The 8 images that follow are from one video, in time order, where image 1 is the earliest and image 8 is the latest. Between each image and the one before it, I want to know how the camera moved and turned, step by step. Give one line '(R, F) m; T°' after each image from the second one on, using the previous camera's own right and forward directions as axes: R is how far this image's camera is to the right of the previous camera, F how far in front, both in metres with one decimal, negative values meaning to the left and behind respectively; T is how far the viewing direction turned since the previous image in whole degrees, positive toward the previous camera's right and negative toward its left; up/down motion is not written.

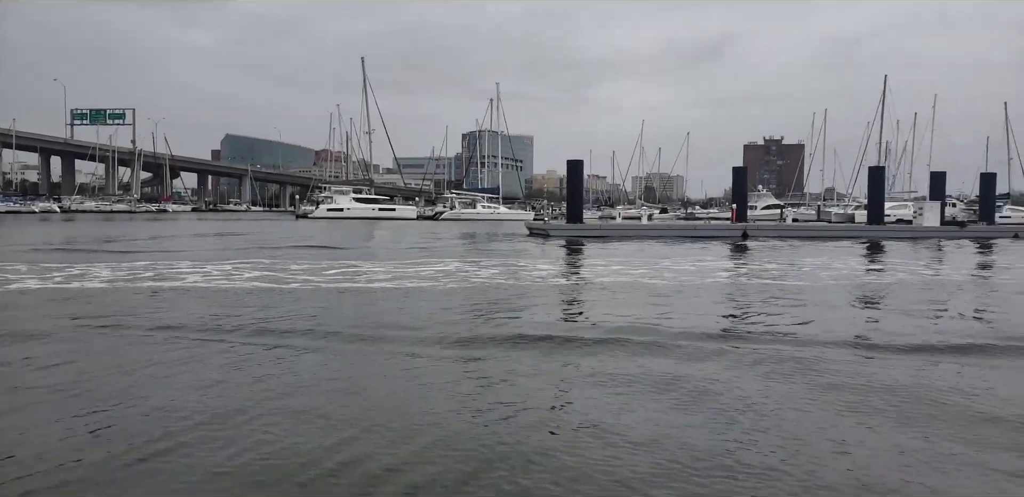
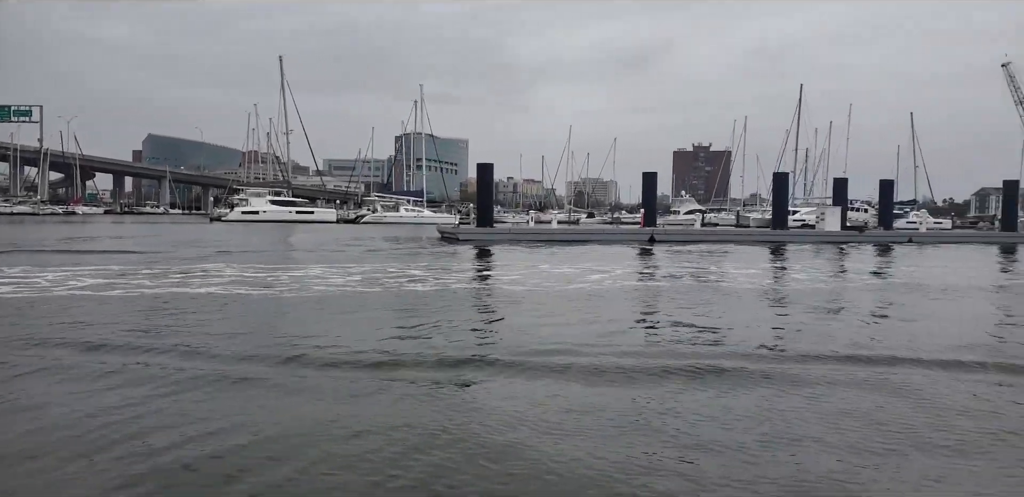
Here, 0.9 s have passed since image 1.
(+1.2, +0.4) m; +4°
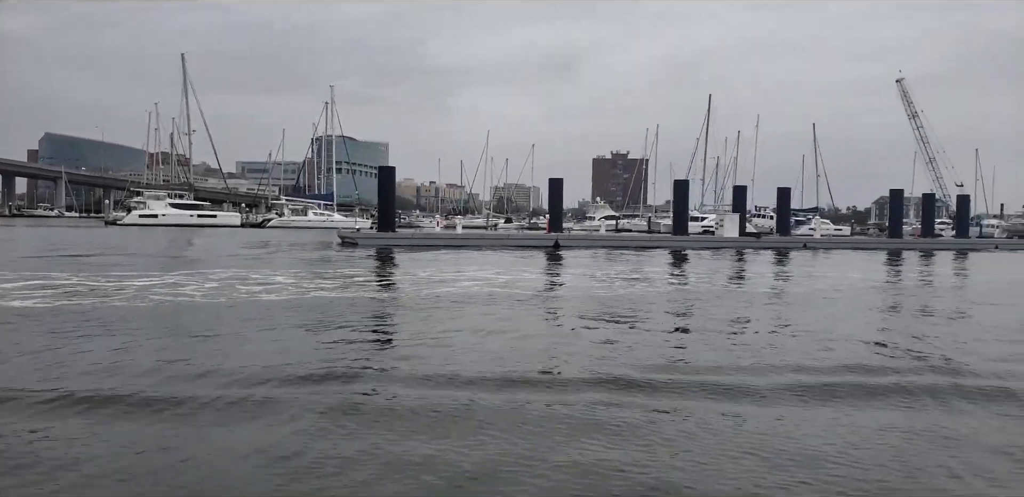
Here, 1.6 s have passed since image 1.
(+0.8, +0.4) m; +6°
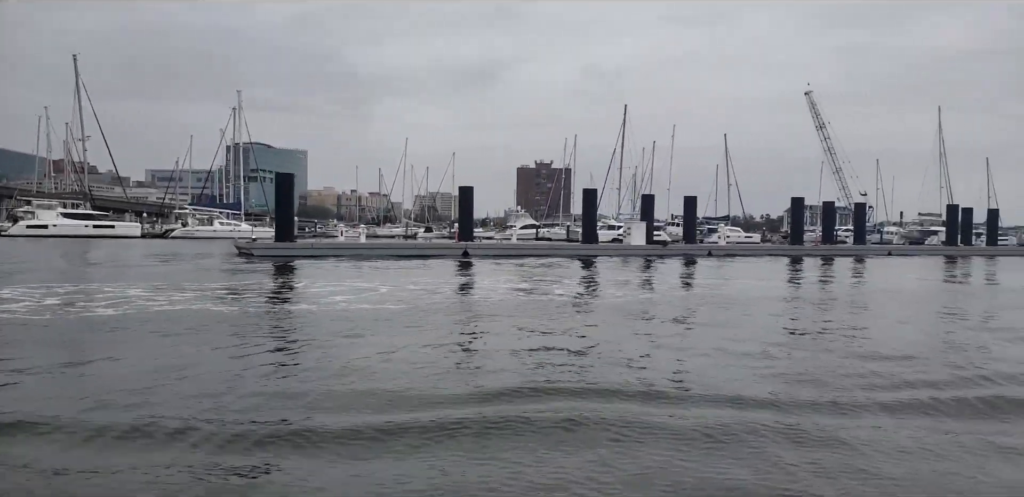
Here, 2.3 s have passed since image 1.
(+0.8, +0.4) m; +5°
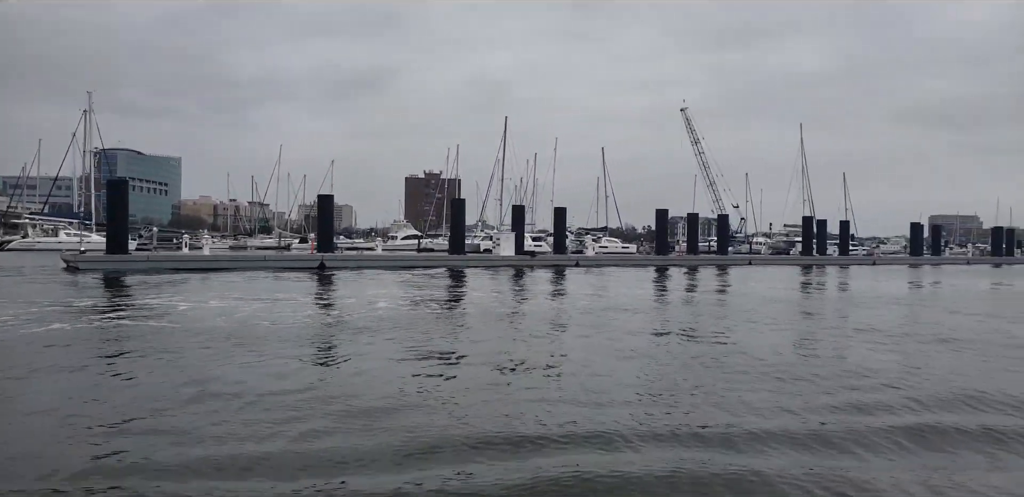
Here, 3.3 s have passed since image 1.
(+1.1, +0.8) m; +8°
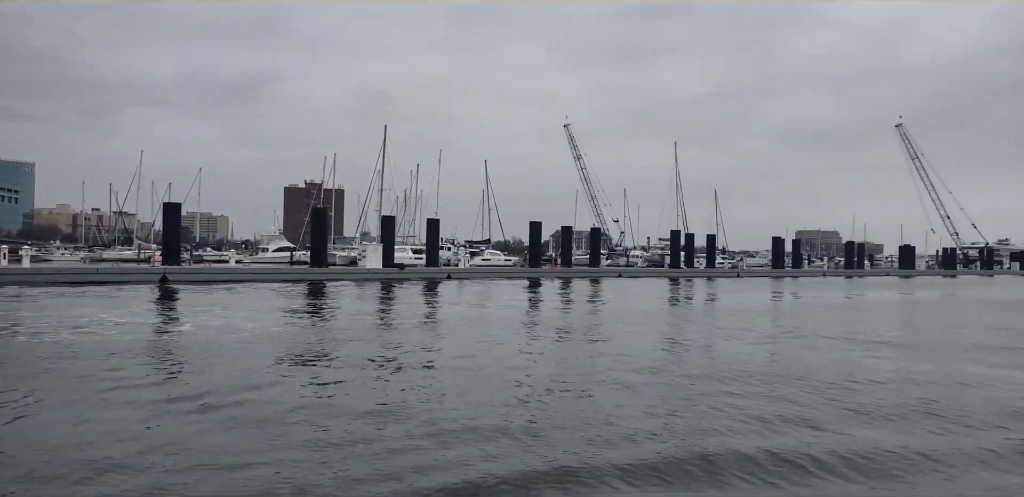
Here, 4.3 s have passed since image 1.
(+0.8, +0.9) m; +8°
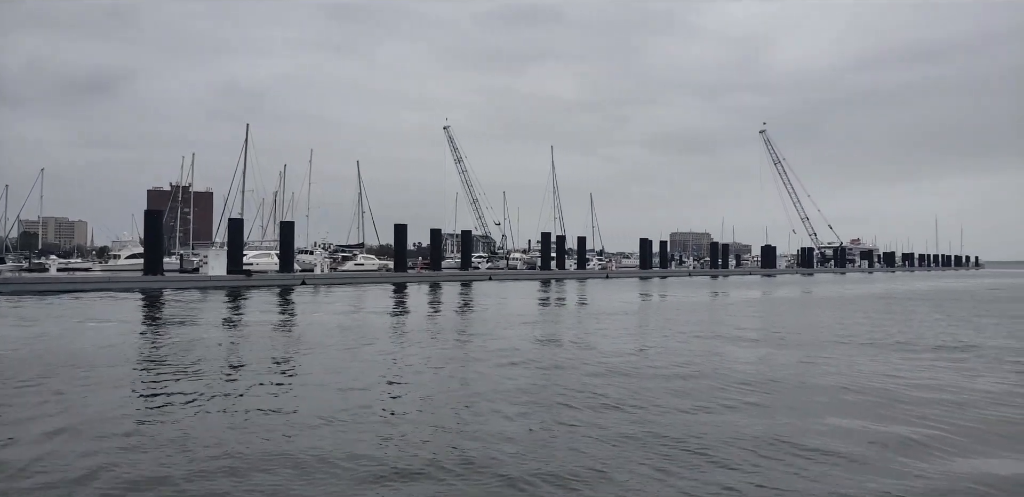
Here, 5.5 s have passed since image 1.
(+0.9, +1.1) m; +9°
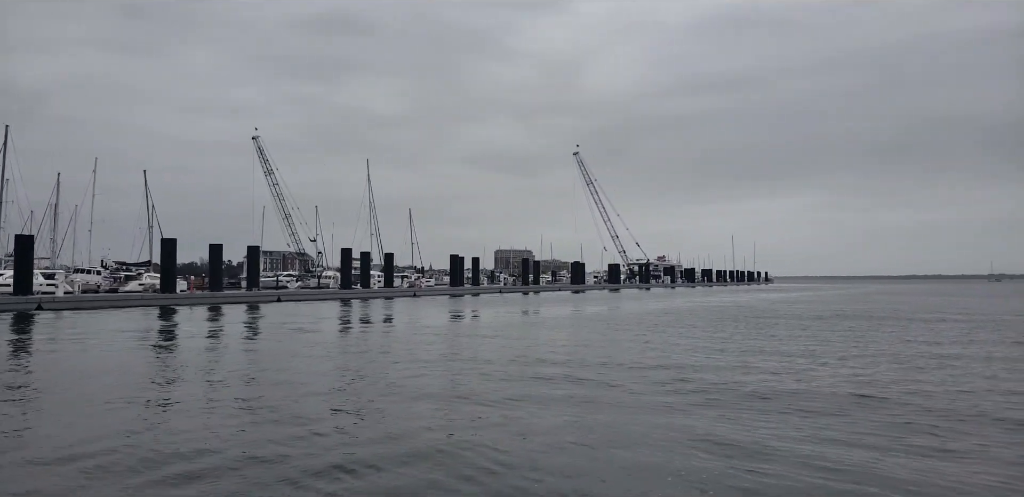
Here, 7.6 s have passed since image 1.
(+1.1, +1.8) m; +13°
